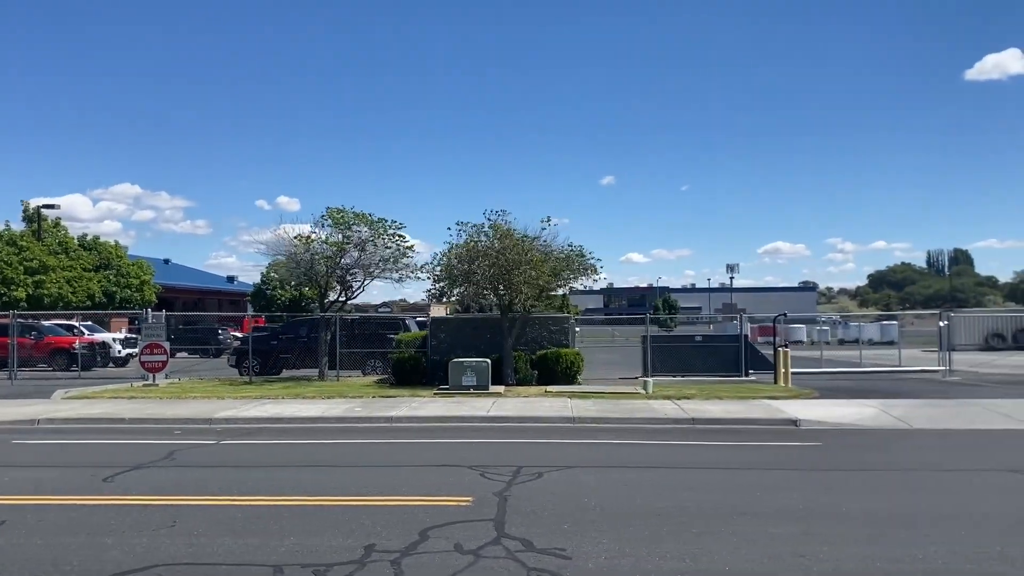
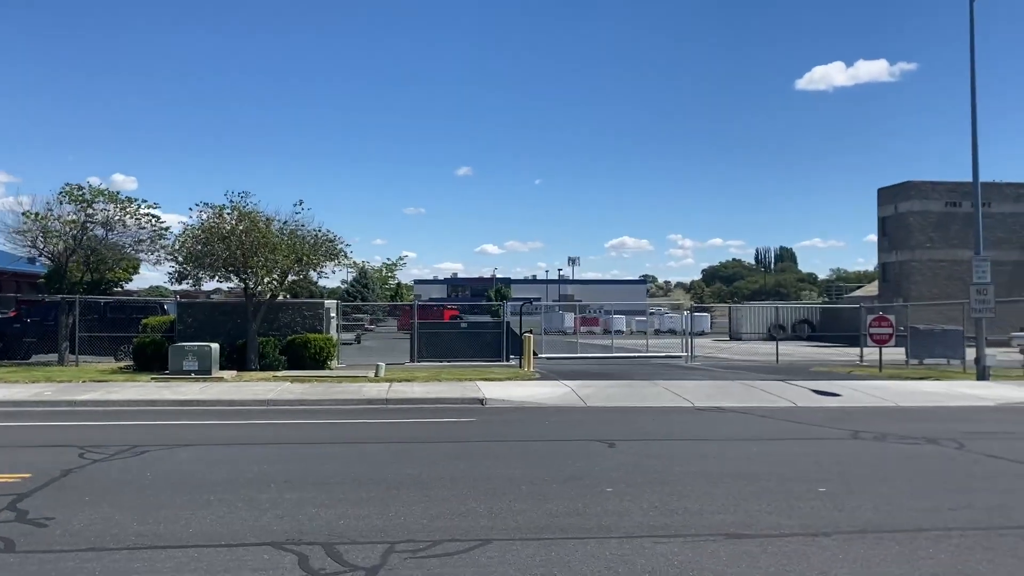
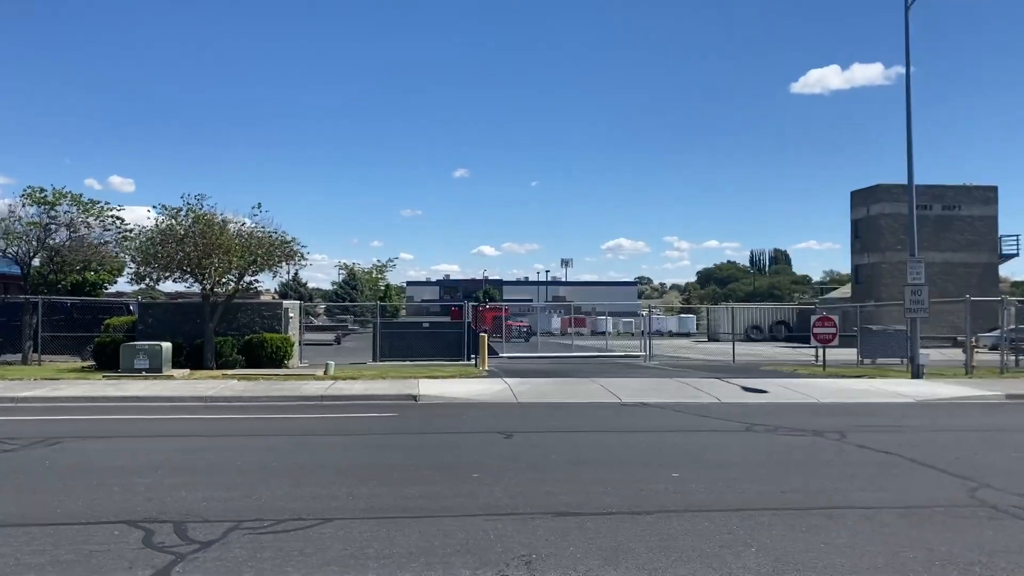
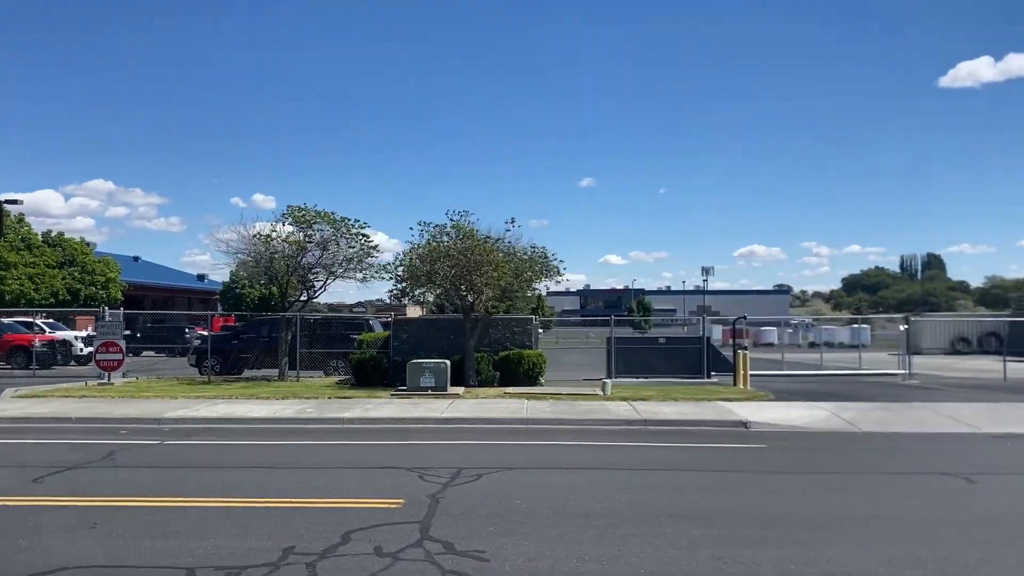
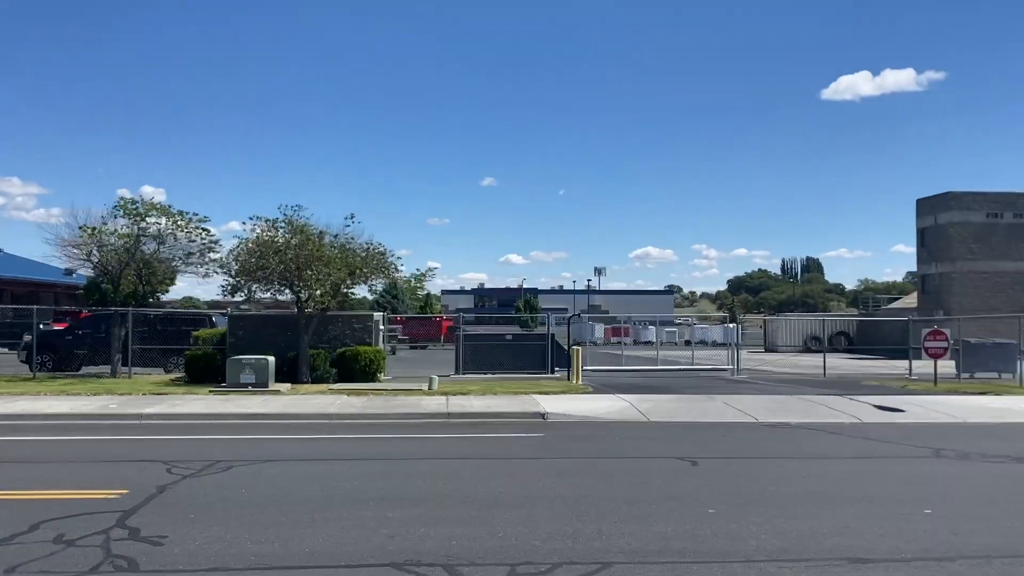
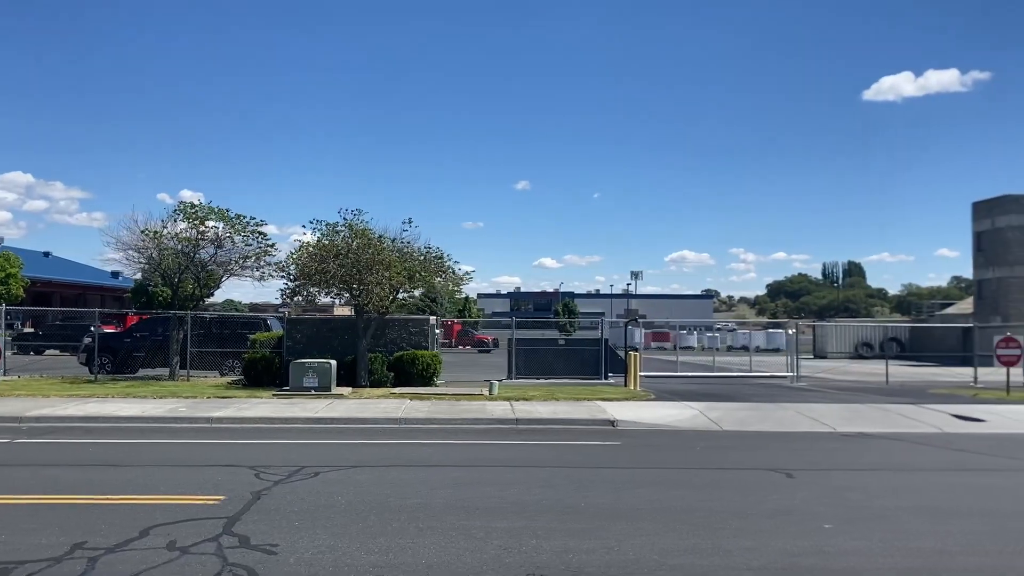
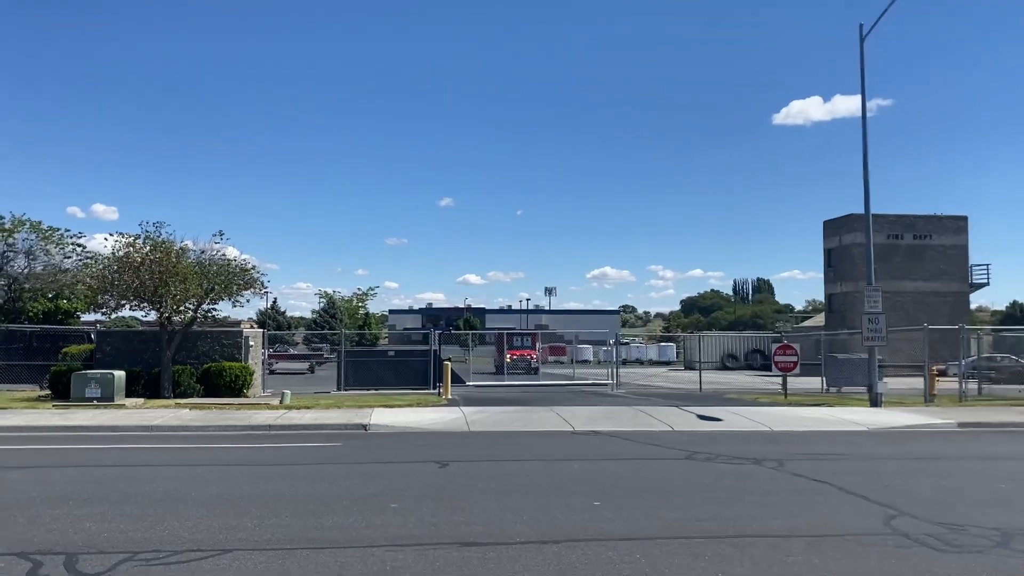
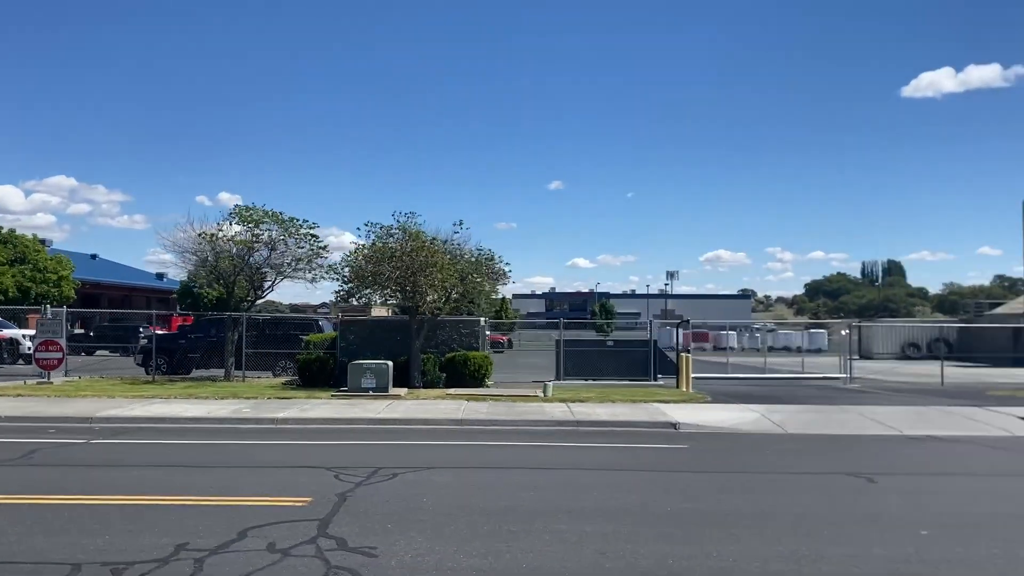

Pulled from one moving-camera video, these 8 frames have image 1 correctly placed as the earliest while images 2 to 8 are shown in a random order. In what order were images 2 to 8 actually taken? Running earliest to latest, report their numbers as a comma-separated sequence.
4, 8, 6, 5, 2, 3, 7
